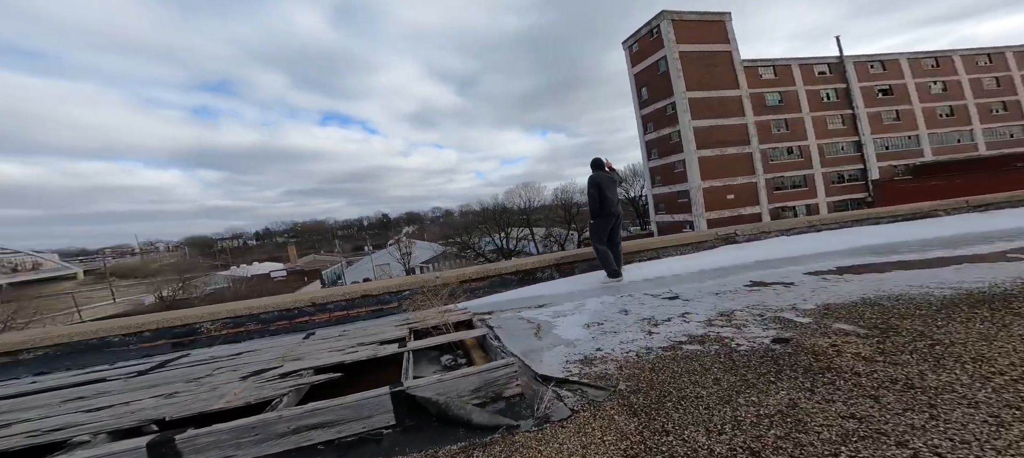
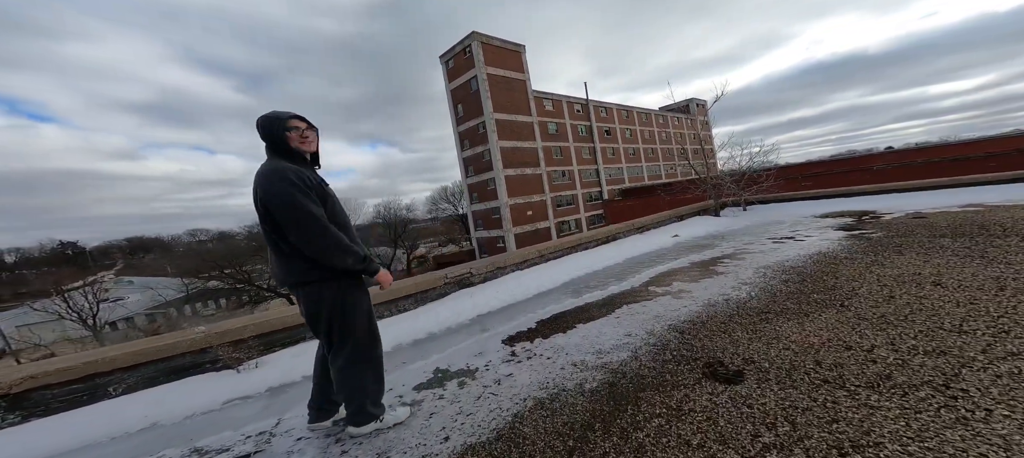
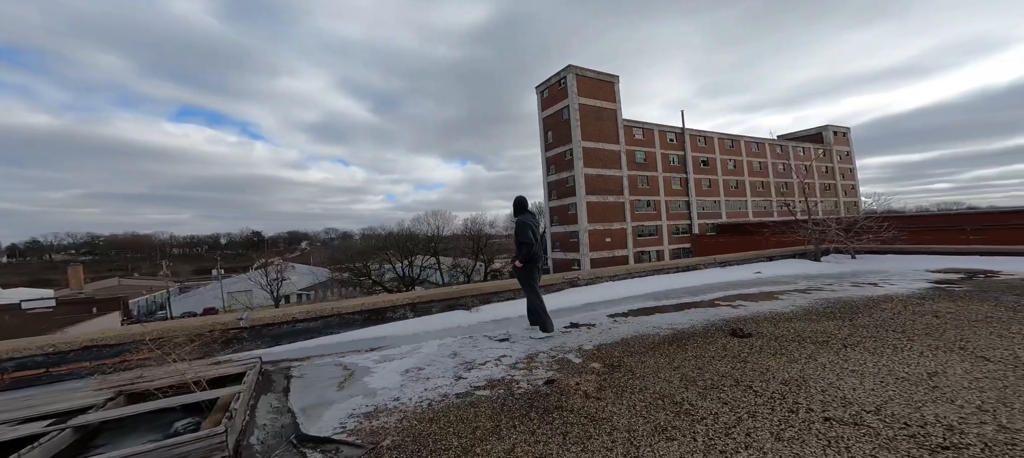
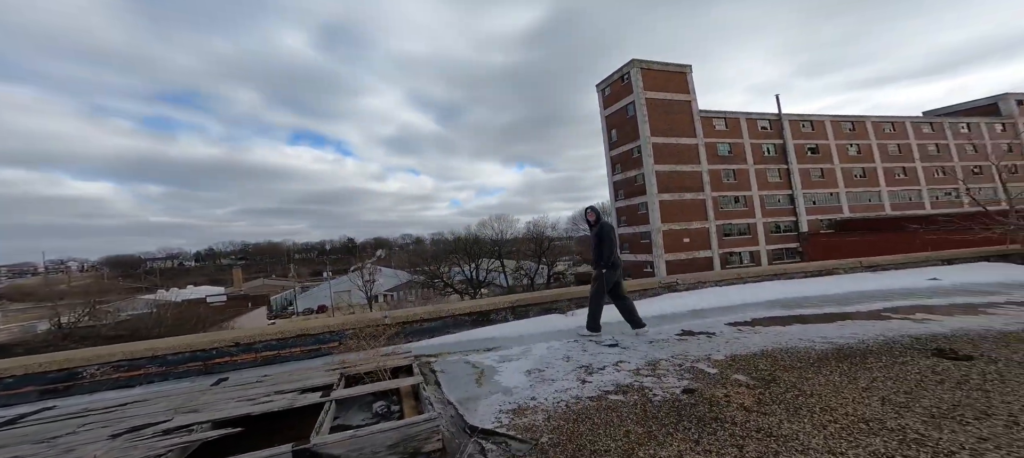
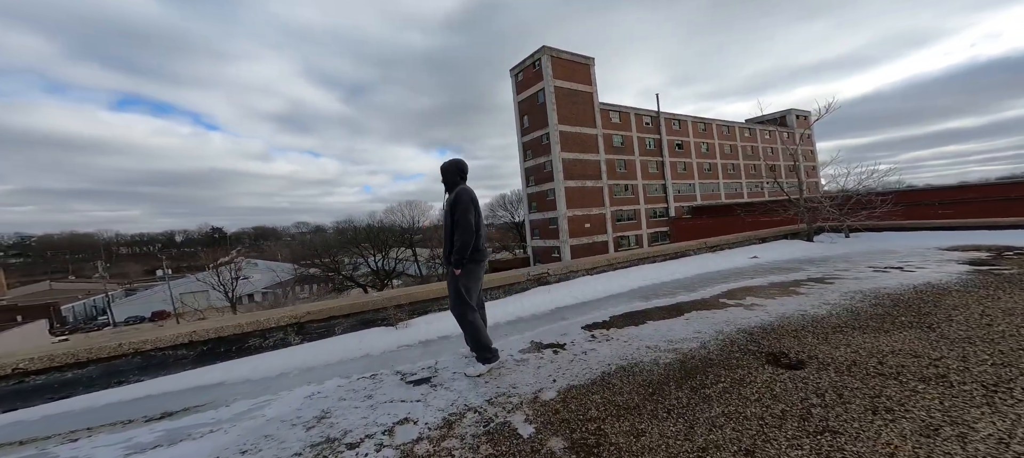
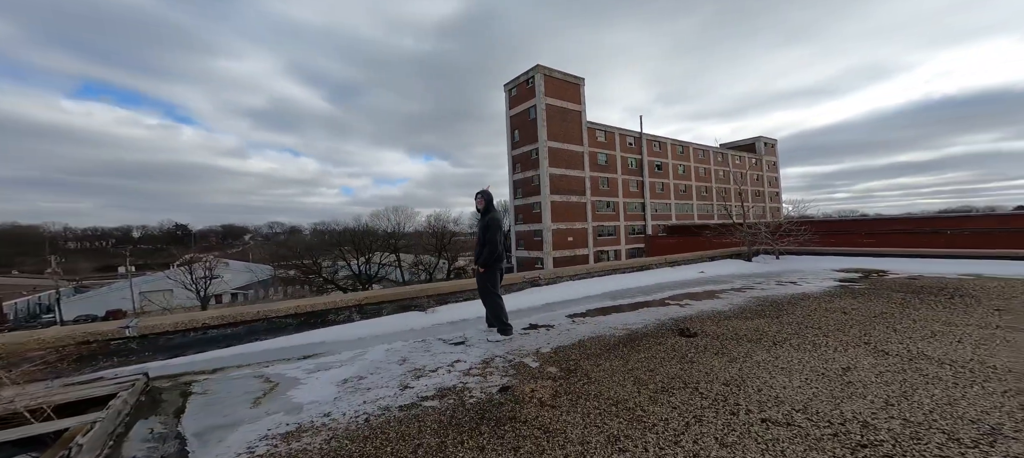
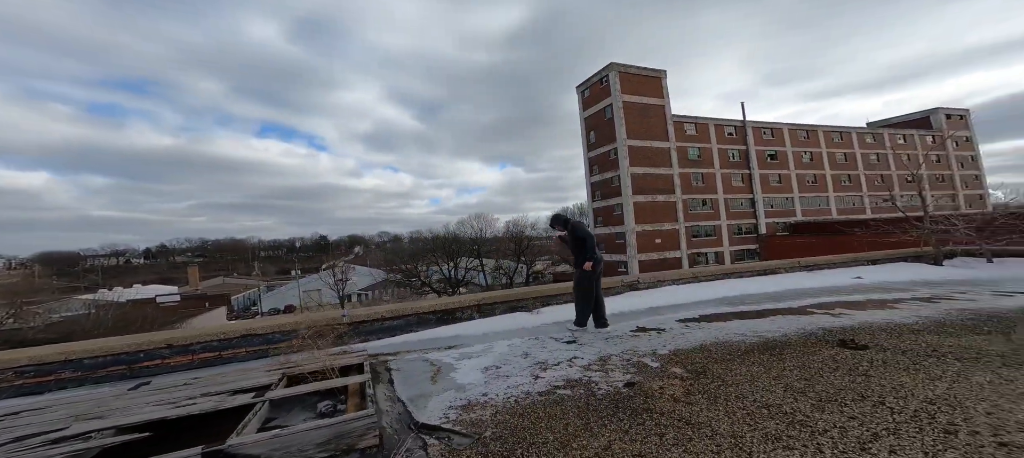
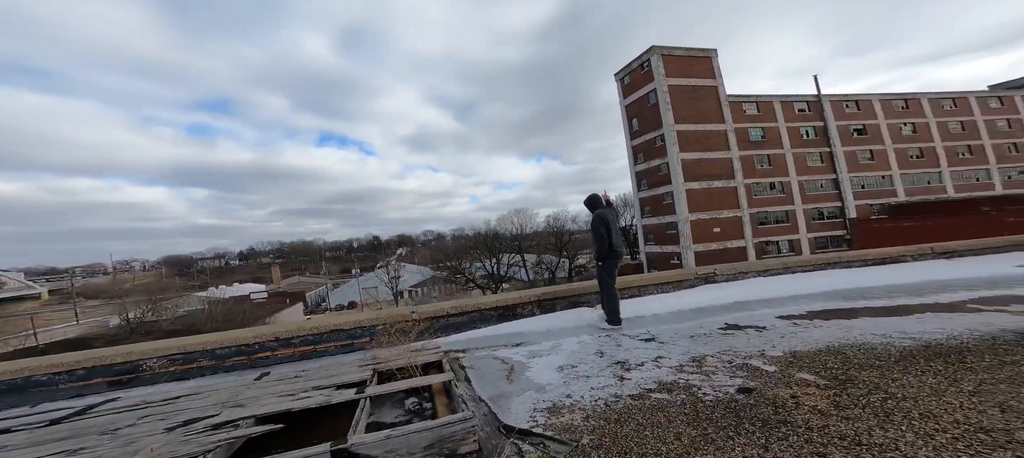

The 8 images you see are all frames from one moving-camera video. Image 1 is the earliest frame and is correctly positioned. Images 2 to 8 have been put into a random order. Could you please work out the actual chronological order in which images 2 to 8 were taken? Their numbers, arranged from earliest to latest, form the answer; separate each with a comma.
8, 4, 7, 3, 6, 5, 2
